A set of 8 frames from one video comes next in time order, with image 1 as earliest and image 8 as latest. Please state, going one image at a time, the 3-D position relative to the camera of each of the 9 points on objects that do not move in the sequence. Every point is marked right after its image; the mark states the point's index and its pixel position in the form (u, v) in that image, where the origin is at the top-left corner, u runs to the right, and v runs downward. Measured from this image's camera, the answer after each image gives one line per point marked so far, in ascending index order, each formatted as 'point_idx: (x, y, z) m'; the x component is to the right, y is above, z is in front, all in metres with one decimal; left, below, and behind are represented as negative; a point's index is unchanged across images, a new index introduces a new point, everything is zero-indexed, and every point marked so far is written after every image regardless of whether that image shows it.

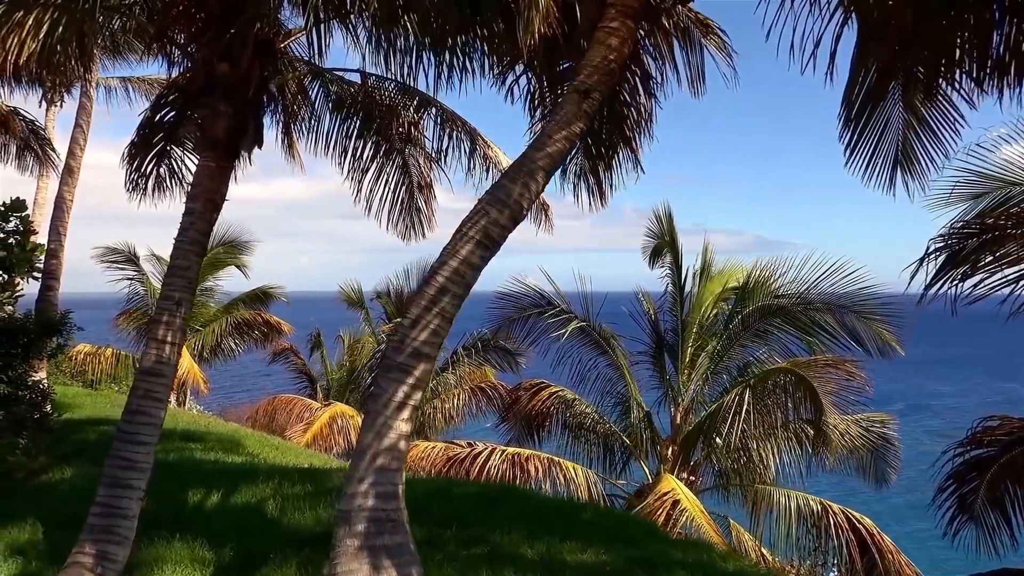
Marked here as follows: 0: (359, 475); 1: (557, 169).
0: (-0.6, -0.8, +3.1) m
1: (+0.2, +0.5, +3.4) m
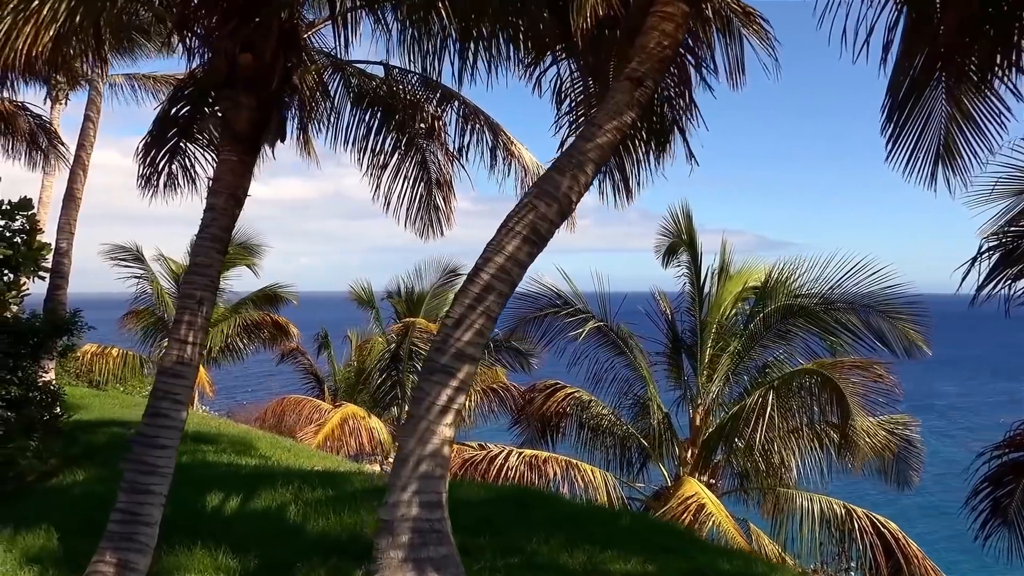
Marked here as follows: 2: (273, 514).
0: (-0.4, -0.8, +3.0) m
1: (+0.4, +0.5, +3.2) m
2: (-1.6, -1.6, +5.2) m
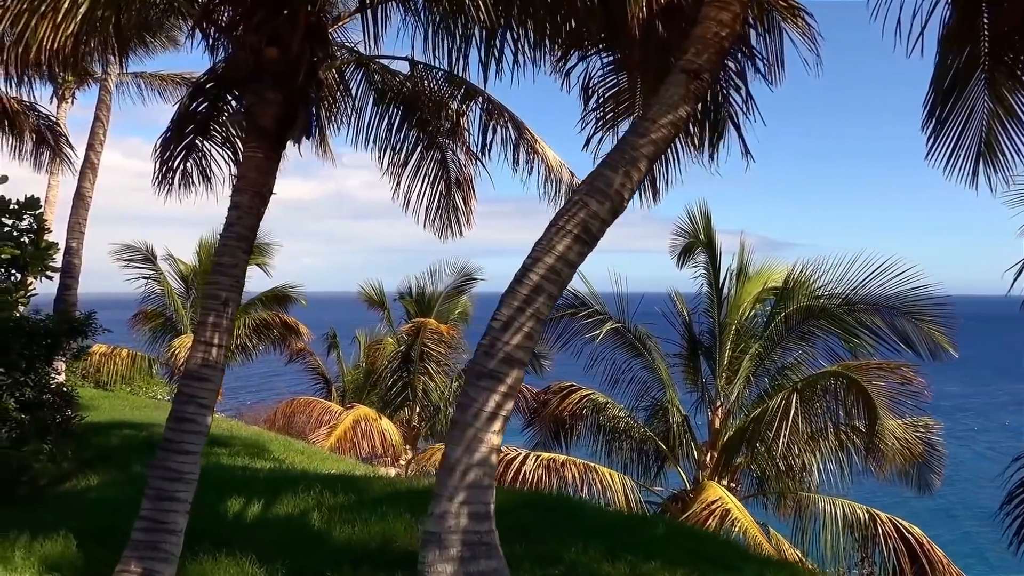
0: (-0.2, -0.8, +2.9) m
1: (+0.6, +0.5, +3.1) m
2: (-1.4, -1.6, +5.1) m
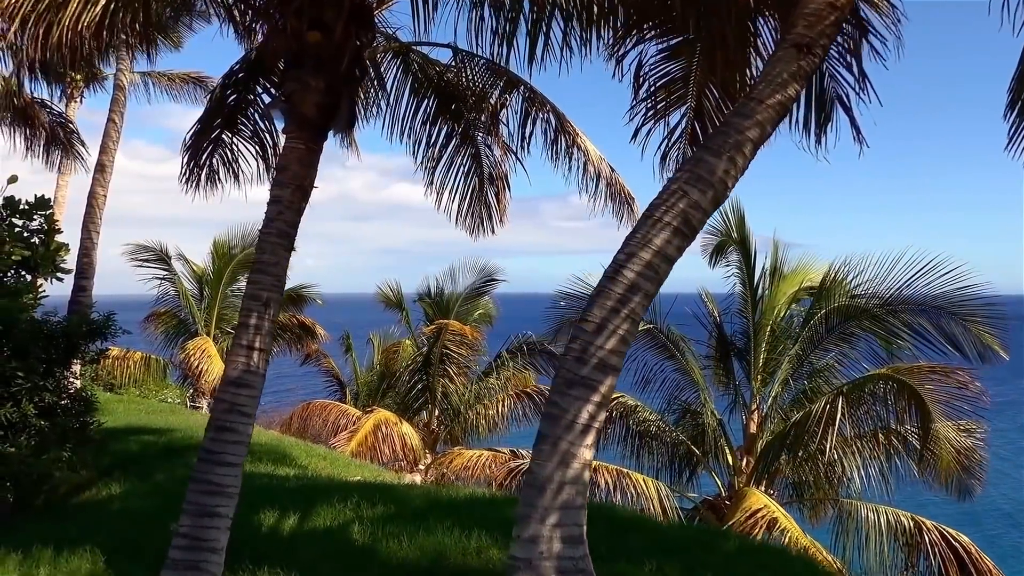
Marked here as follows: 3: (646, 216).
0: (+0.1, -0.8, +2.6) m
1: (+0.9, +0.5, +2.8) m
2: (-1.1, -1.6, +4.8) m
3: (+0.5, +0.3, +2.7) m
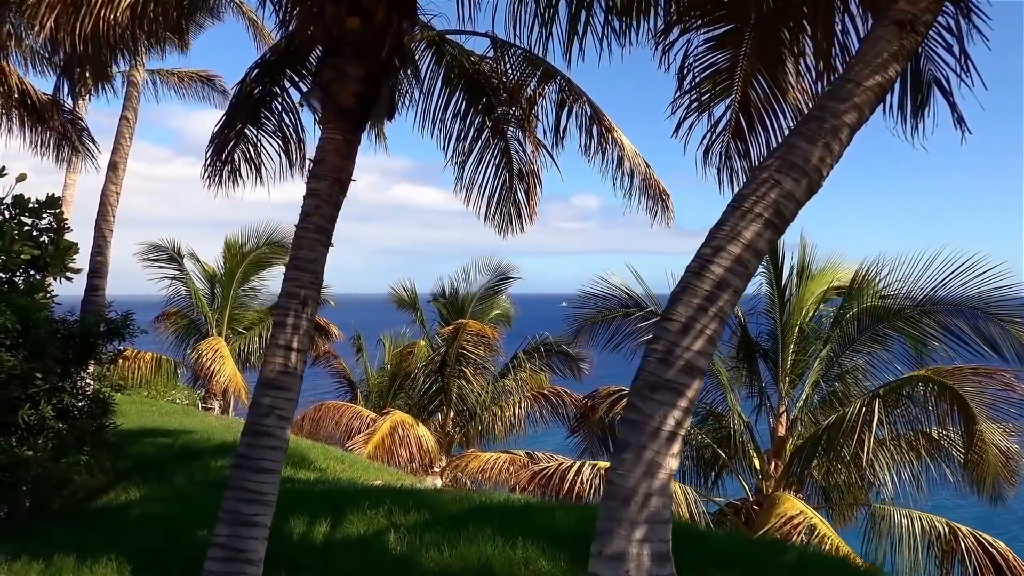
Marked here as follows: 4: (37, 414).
0: (+0.4, -0.7, +2.4) m
1: (+1.2, +0.5, +2.6) m
2: (-0.8, -1.6, +4.6) m
3: (+0.7, +0.3, +2.5) m
4: (-3.8, -1.0, +6.2) m
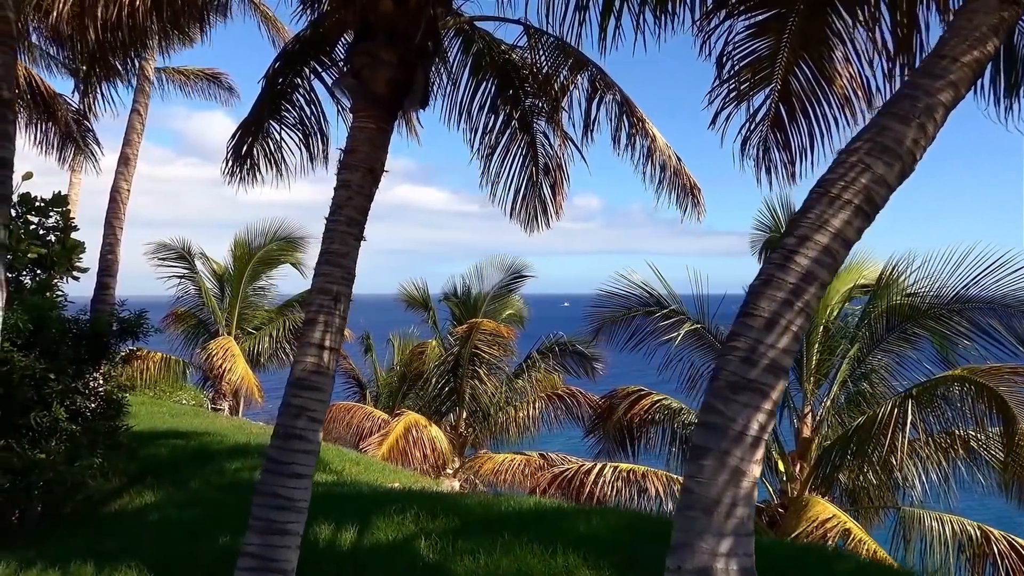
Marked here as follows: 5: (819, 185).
0: (+0.6, -0.7, +2.2) m
1: (+1.4, +0.6, +2.4) m
2: (-0.6, -1.5, +4.4) m
3: (+0.9, +0.3, +2.3) m
4: (-3.6, -1.0, +6.0) m
5: (+1.0, +0.3, +2.4) m
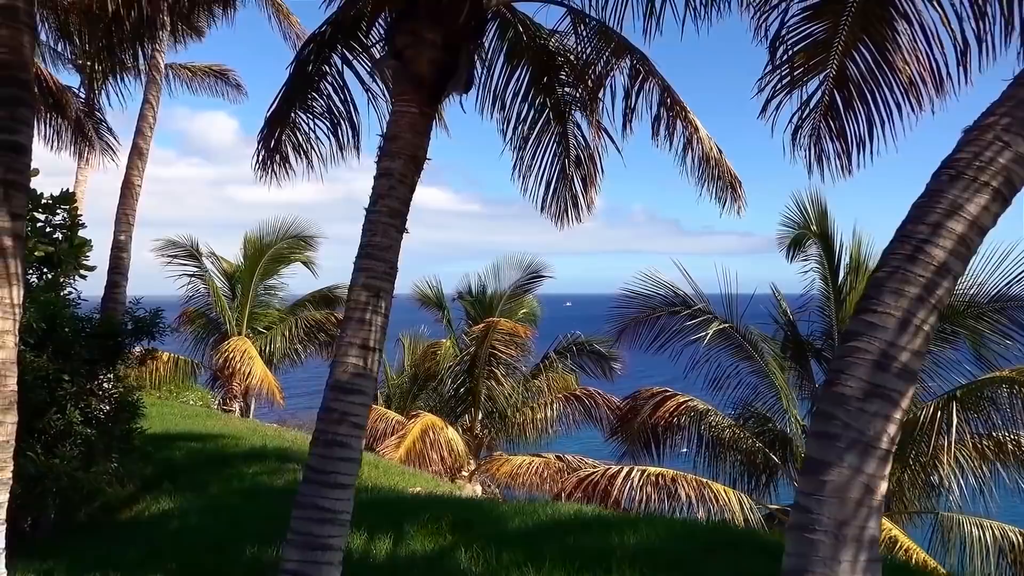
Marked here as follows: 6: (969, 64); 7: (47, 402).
0: (+0.8, -0.7, +1.9) m
1: (+1.6, +0.6, +2.1) m
2: (-0.4, -1.5, +4.2) m
3: (+1.2, +0.3, +2.1) m
4: (-3.4, -1.0, +5.7) m
5: (+1.2, +0.3, +2.1) m
6: (+2.5, +1.2, +4.1) m
7: (-3.5, -0.9, +5.7) m
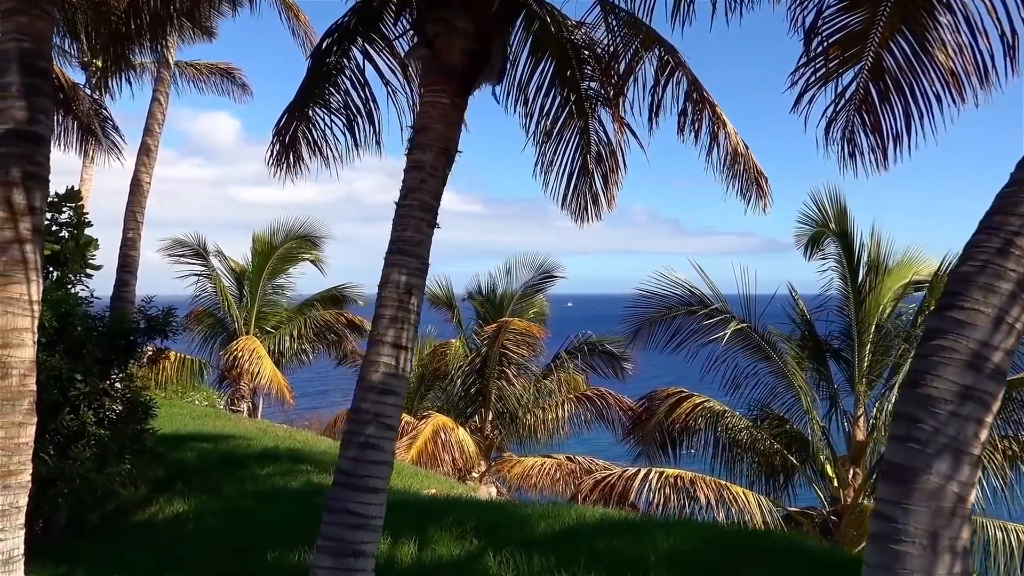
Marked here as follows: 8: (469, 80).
0: (+1.0, -0.7, +1.8) m
1: (+1.8, +0.6, +2.0) m
2: (-0.2, -1.5, +4.1) m
3: (+1.4, +0.3, +2.0) m
4: (-3.2, -1.0, +5.6) m
5: (+1.4, +0.3, +2.0) m
6: (+2.6, +1.2, +4.0) m
7: (-3.3, -0.8, +5.6) m
8: (-0.2, +1.0, +3.6) m
